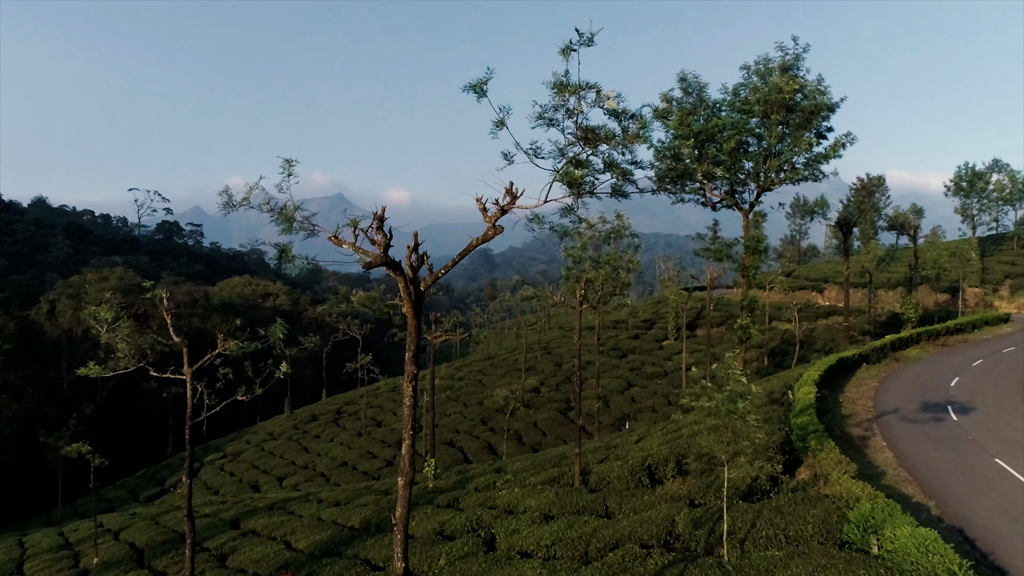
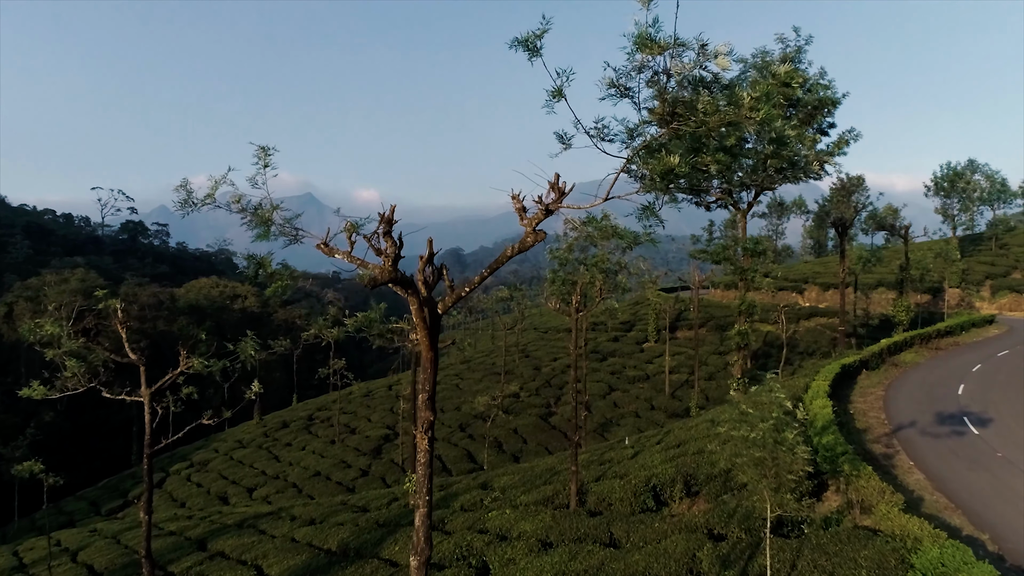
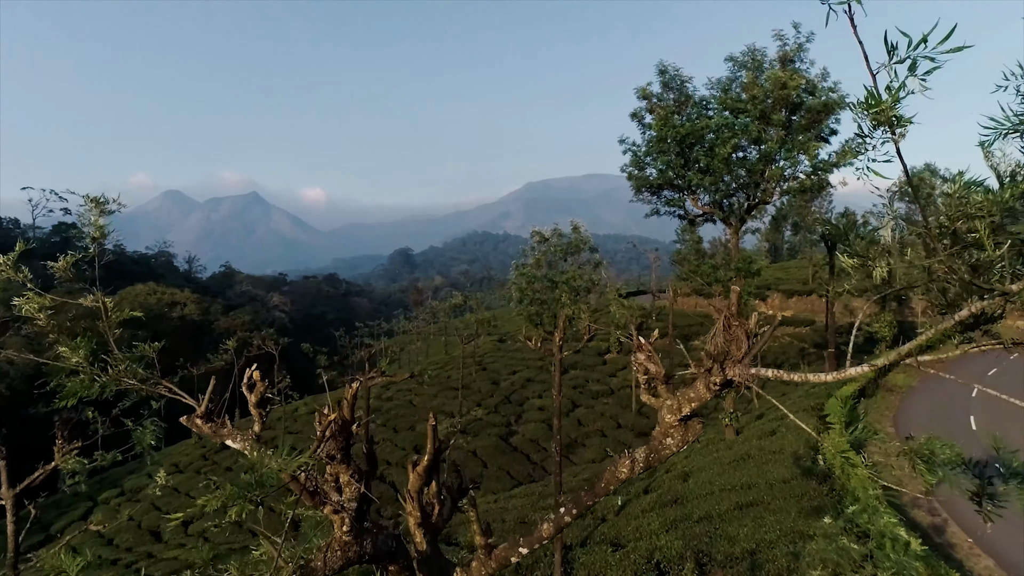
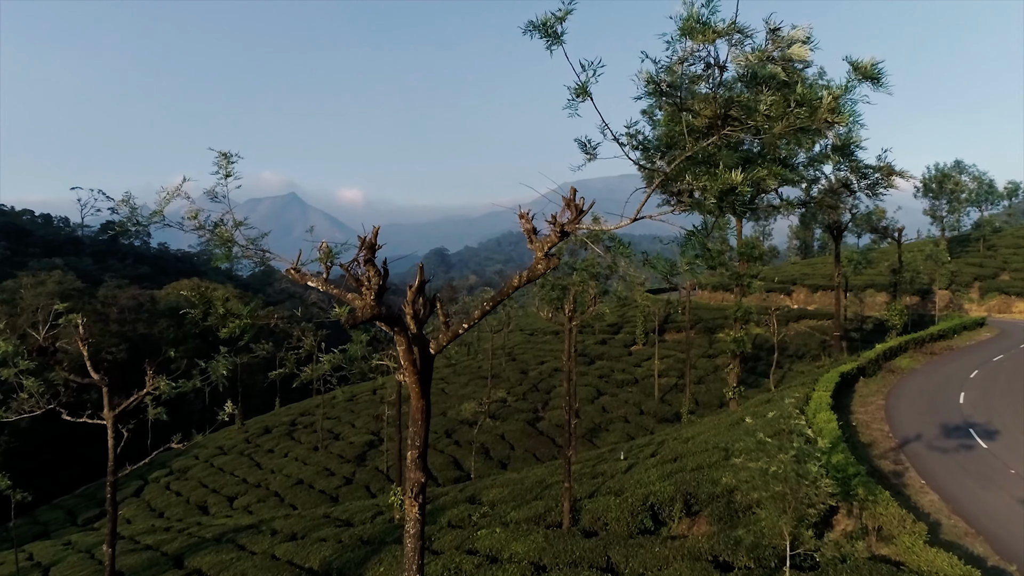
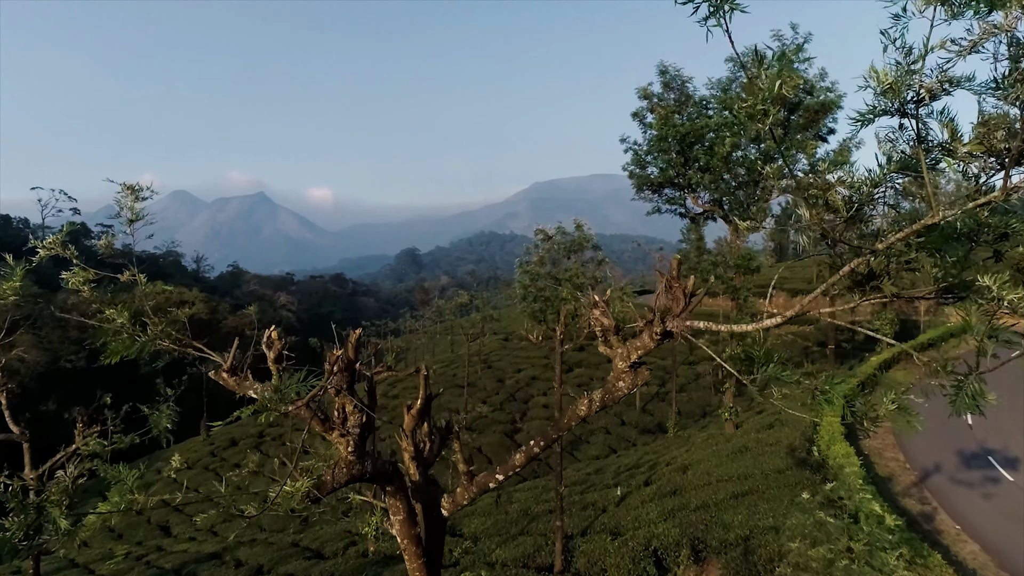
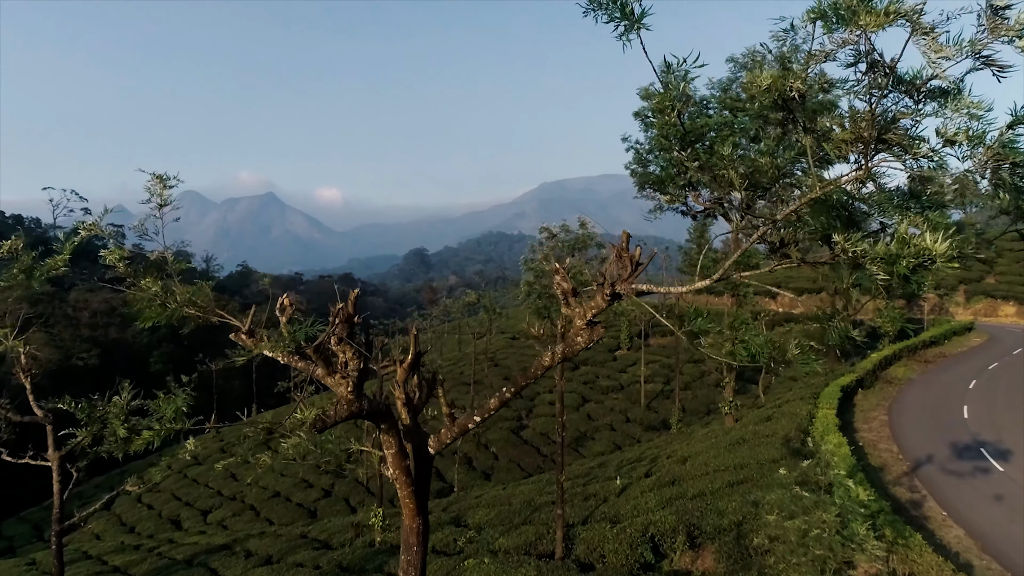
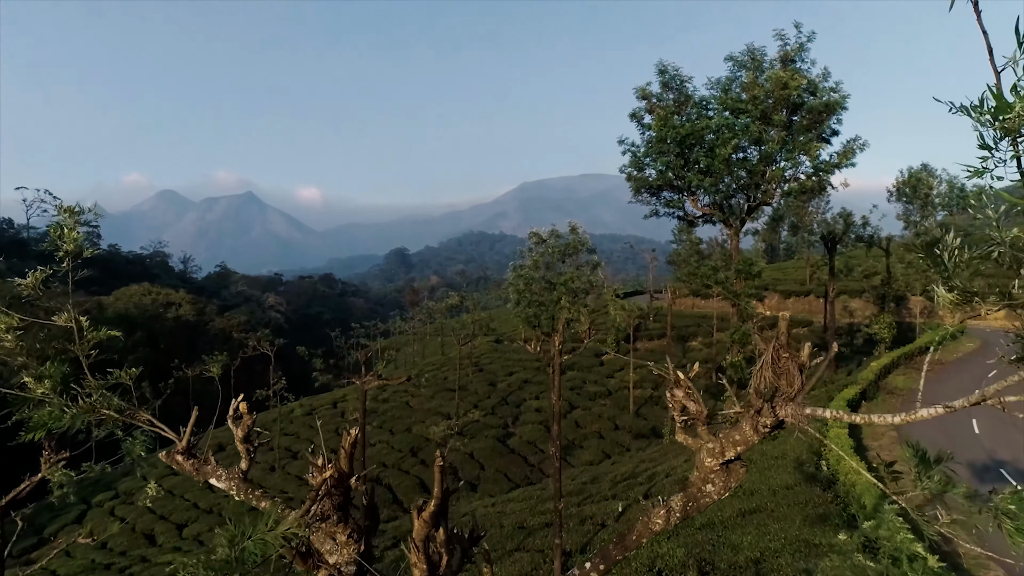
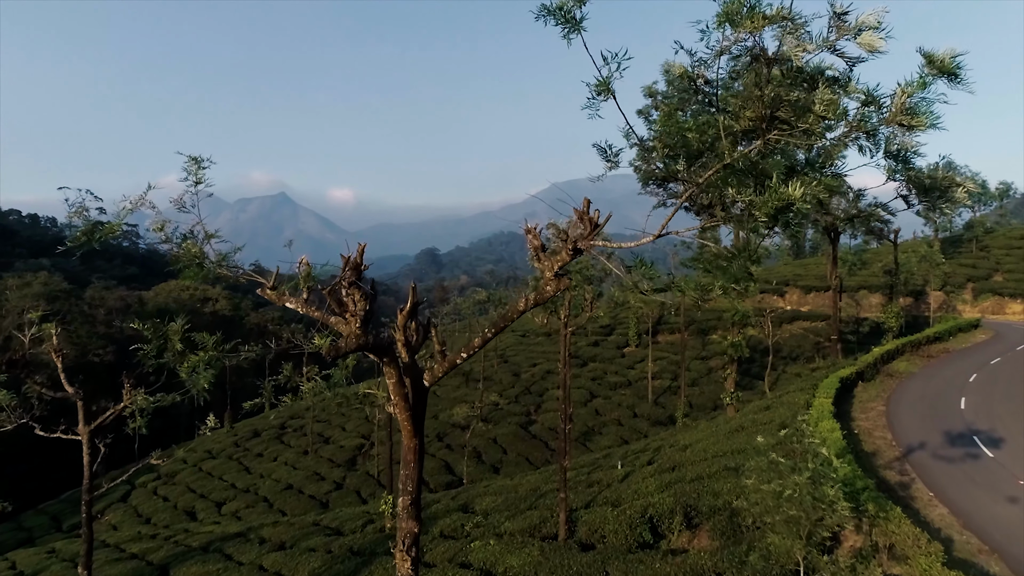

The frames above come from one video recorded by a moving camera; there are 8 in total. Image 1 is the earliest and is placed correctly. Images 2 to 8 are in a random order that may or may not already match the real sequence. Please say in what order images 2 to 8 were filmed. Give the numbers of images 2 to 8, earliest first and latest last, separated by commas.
2, 4, 8, 6, 5, 3, 7
